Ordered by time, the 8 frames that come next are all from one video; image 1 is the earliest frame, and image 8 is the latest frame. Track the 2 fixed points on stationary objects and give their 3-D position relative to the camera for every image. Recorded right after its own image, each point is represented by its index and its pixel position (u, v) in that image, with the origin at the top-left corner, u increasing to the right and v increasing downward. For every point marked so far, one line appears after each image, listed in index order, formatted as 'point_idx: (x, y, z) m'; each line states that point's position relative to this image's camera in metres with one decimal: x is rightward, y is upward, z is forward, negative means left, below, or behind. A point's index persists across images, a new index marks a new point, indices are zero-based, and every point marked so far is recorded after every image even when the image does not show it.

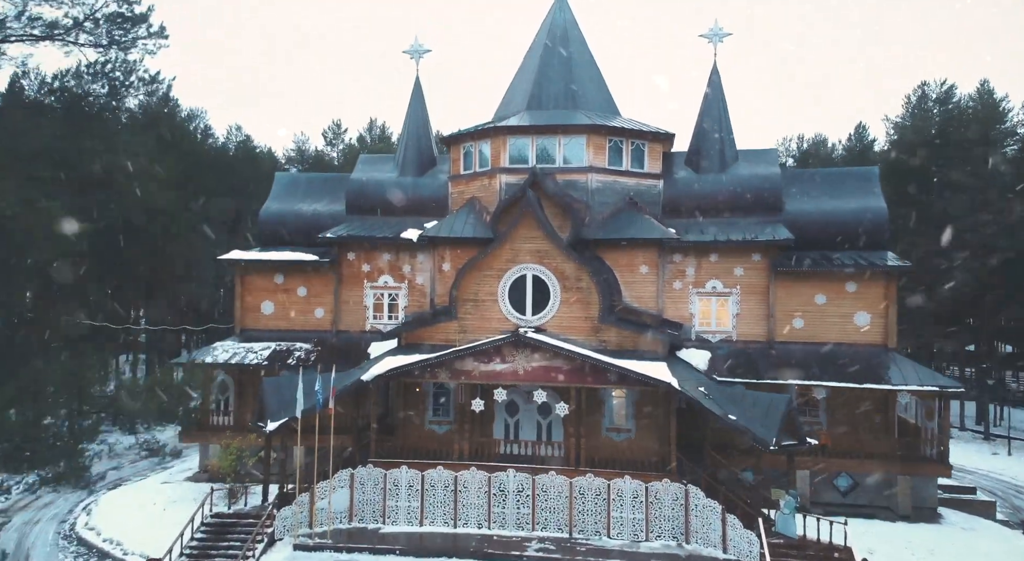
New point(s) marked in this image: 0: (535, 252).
0: (+0.5, +0.7, +19.9) m
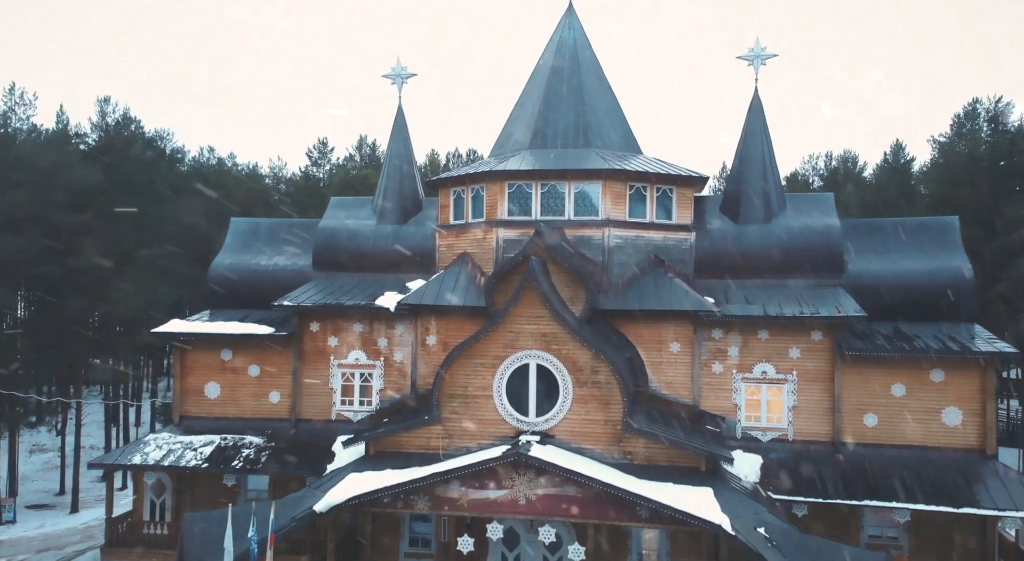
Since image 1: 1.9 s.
0: (+0.5, -1.0, +15.6) m
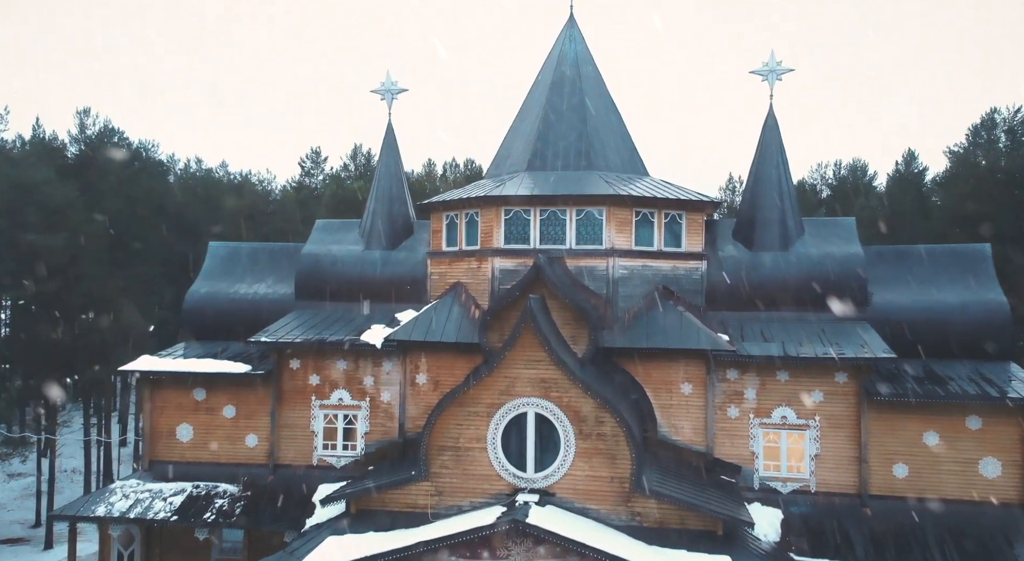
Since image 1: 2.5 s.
0: (+0.4, -1.7, +14.2) m
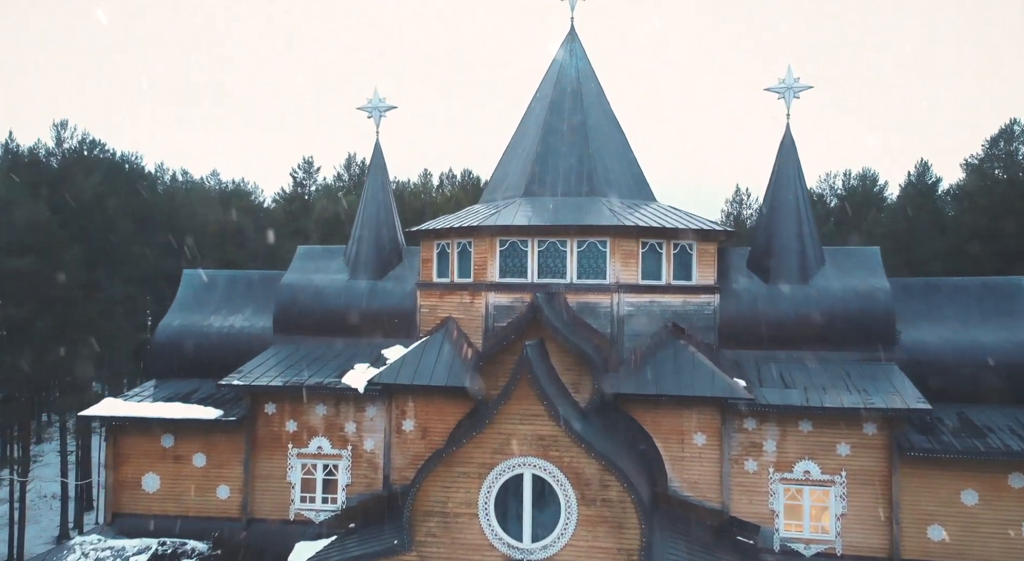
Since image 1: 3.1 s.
0: (+0.3, -2.4, +12.7) m
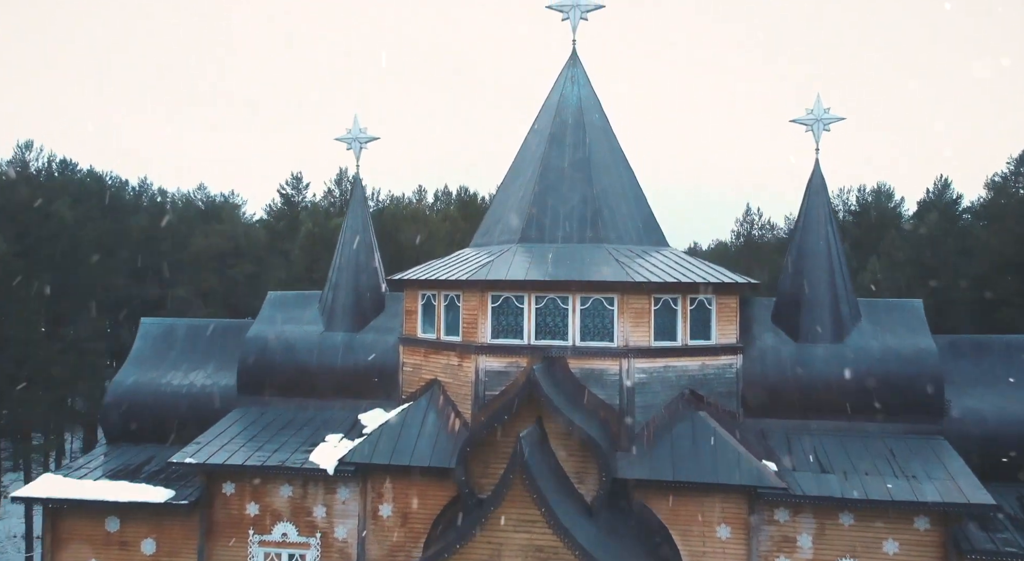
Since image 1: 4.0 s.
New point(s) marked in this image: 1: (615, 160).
0: (+0.2, -3.4, +10.7) m
1: (+2.0, +2.3, +15.9) m
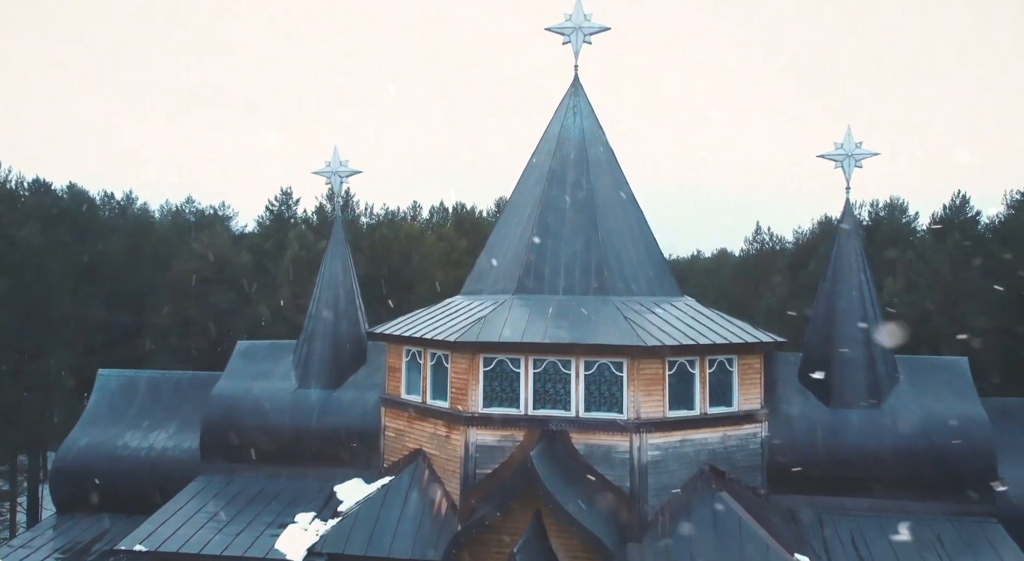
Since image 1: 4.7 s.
0: (+0.2, -4.3, +9.1) m
1: (+1.9, +1.4, +14.2) m
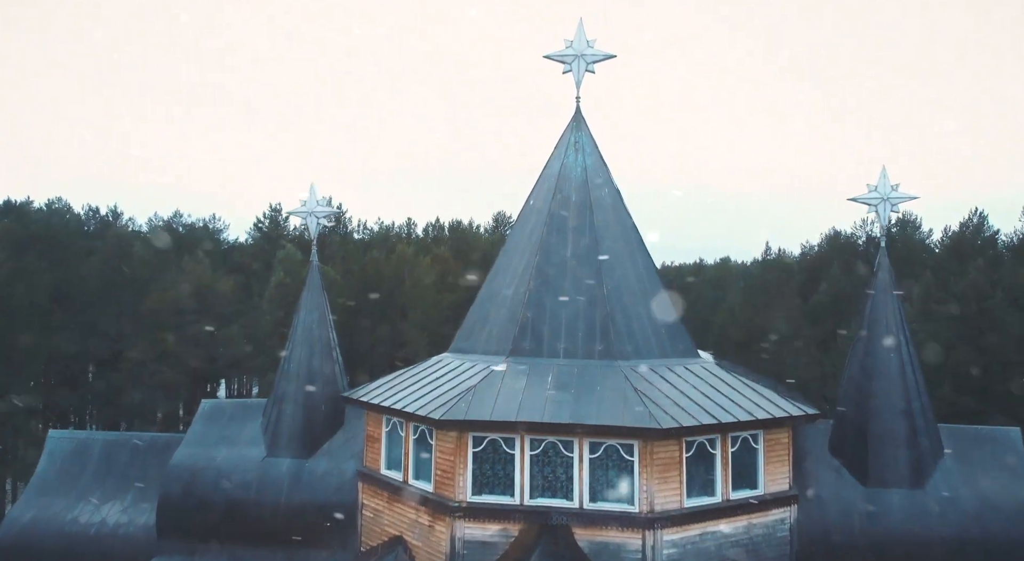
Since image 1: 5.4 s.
0: (+0.1, -5.2, +7.5) m
1: (+1.8, +0.5, +12.7) m
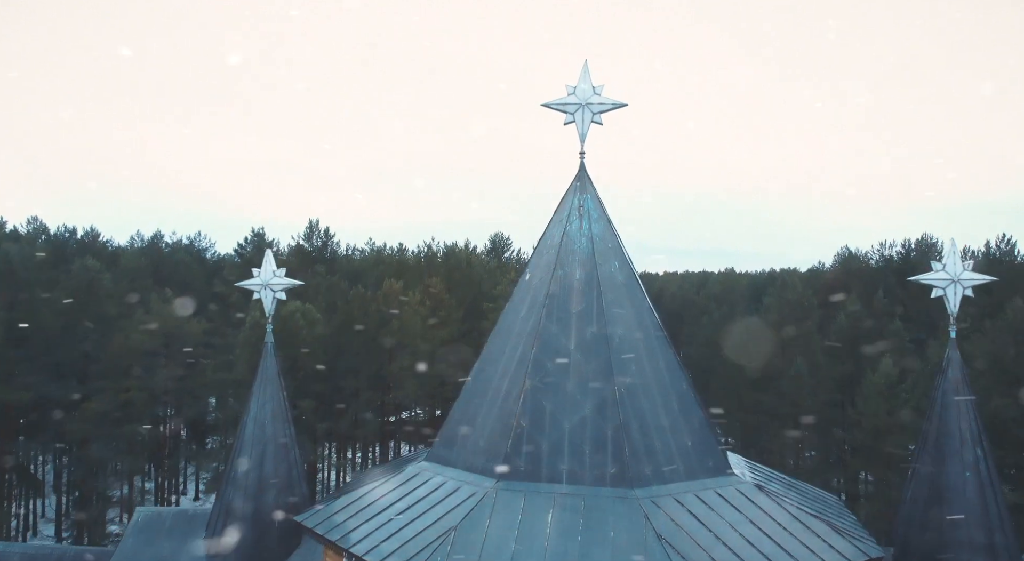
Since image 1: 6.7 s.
0: (0.0, -6.4, +5.2) m
1: (+1.7, -0.7, +10.4) m
